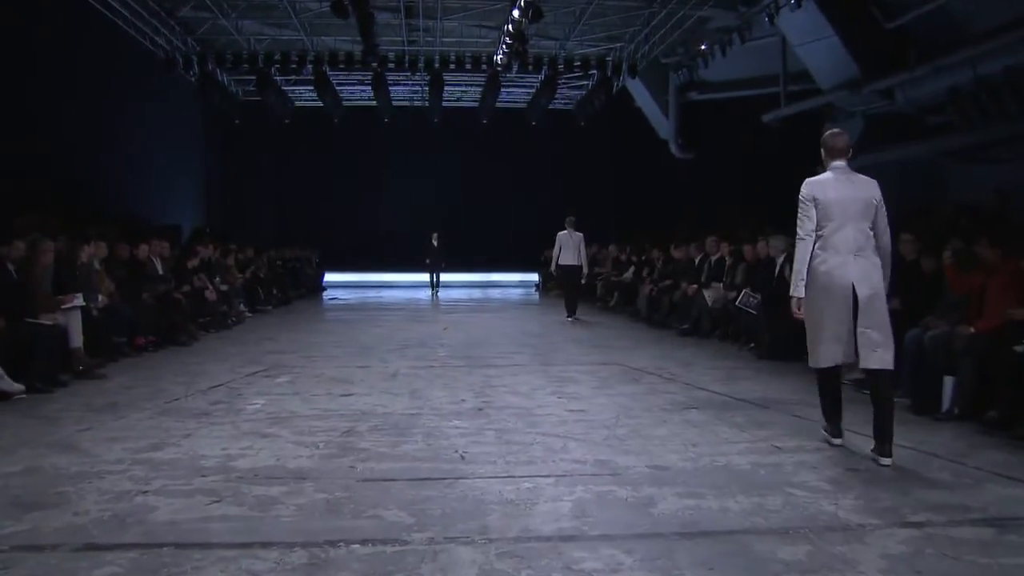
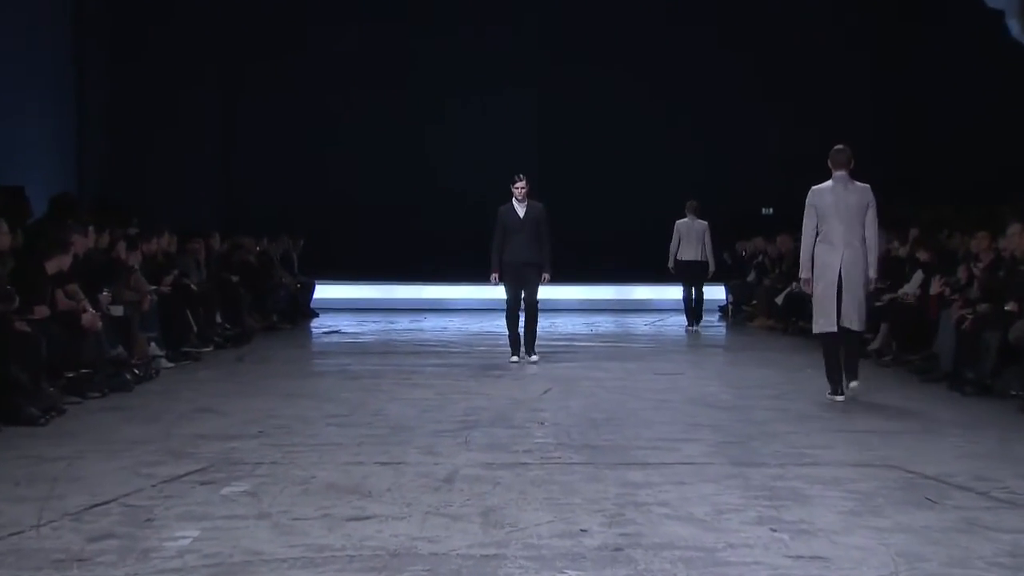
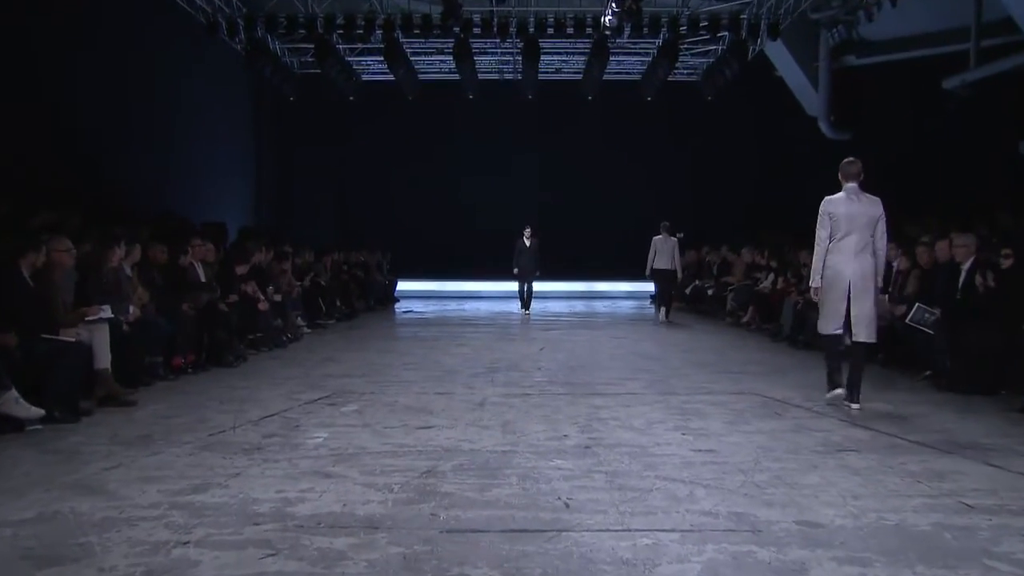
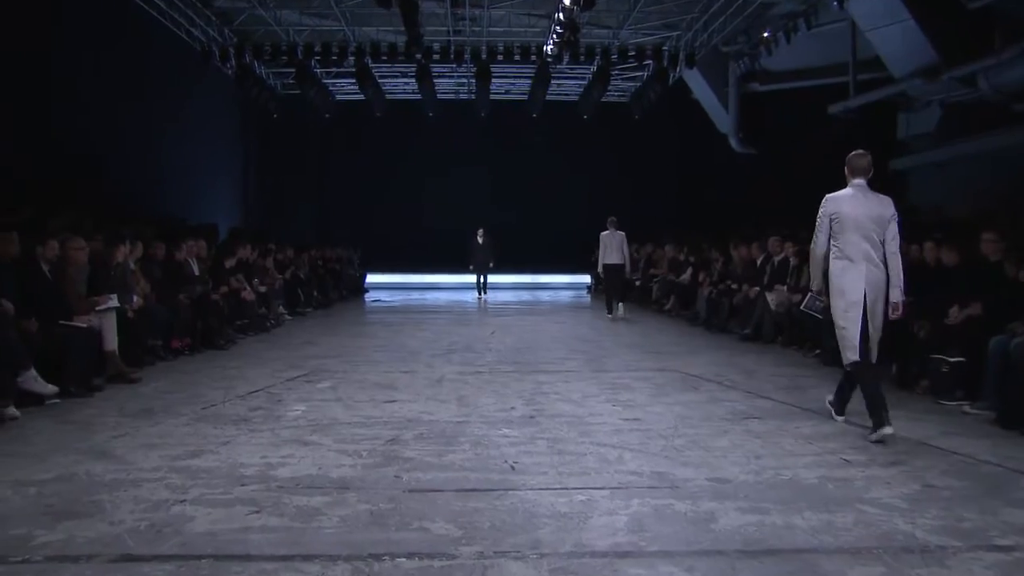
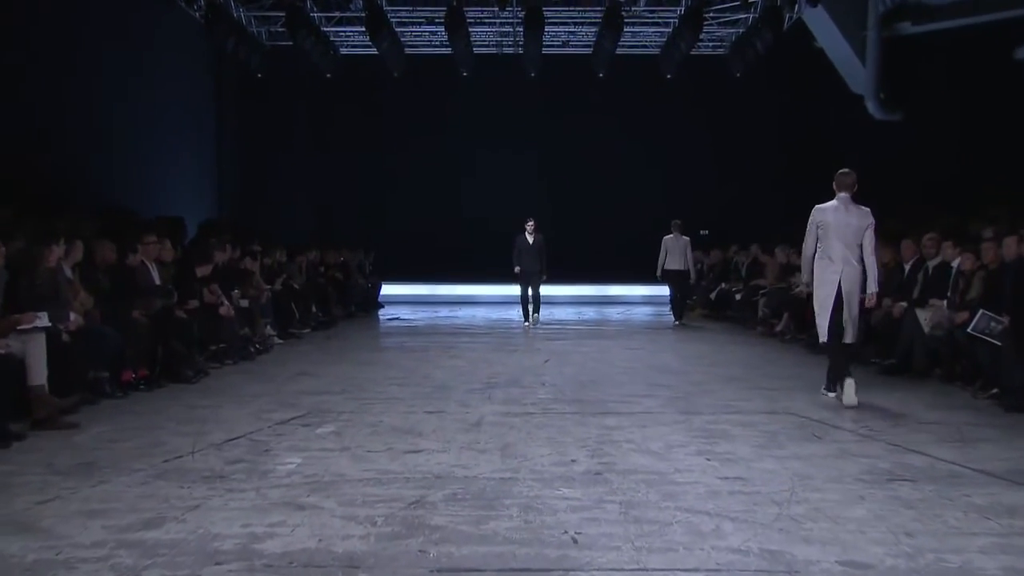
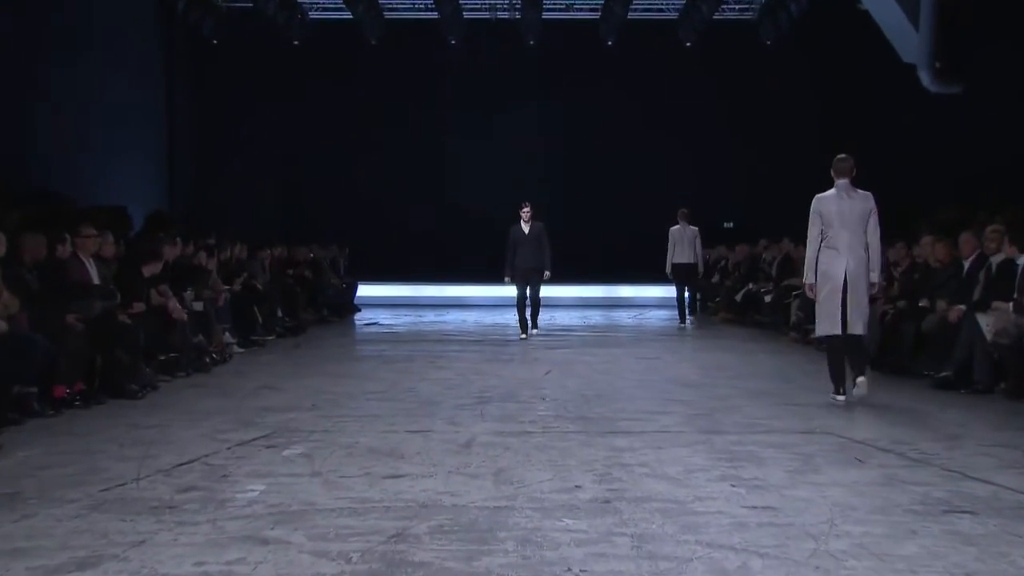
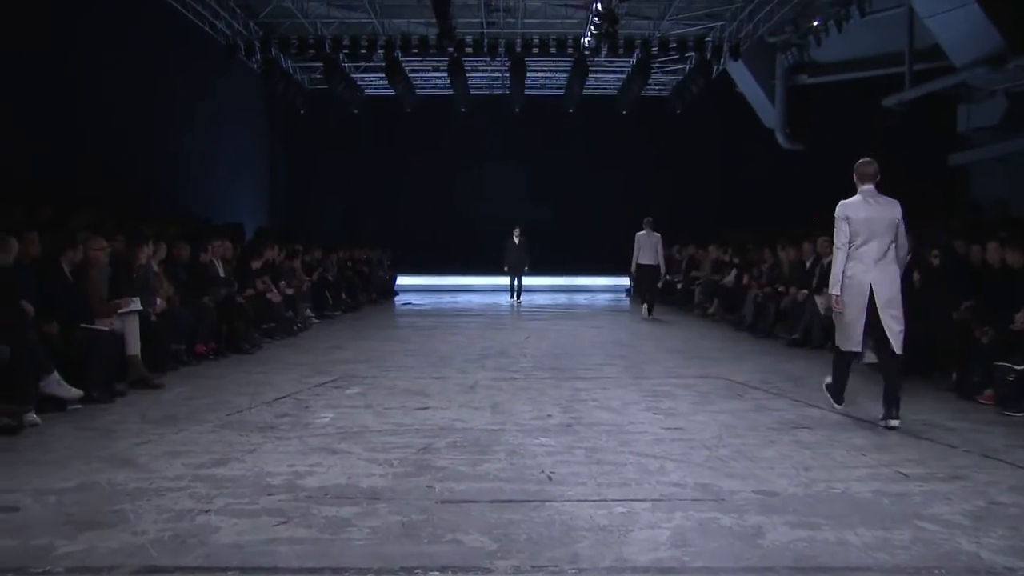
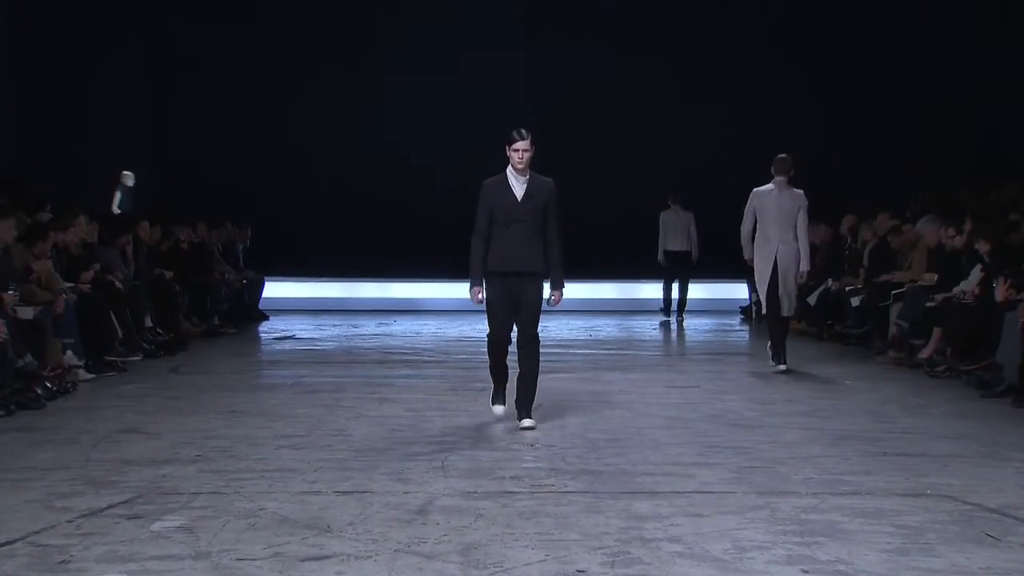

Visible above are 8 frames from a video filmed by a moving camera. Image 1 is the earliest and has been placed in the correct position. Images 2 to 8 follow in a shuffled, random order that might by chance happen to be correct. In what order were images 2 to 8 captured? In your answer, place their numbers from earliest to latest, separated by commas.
4, 7, 3, 5, 6, 2, 8
